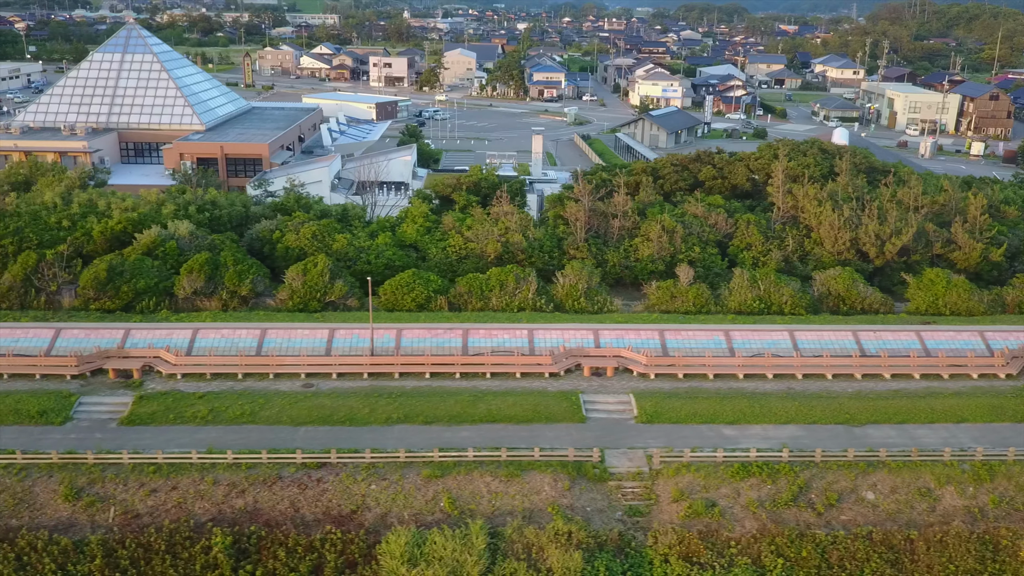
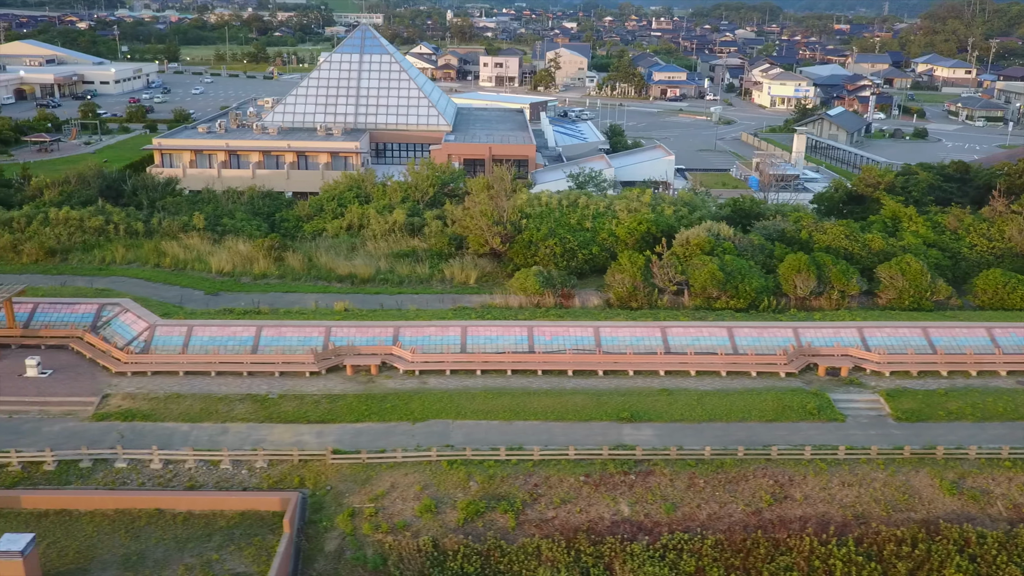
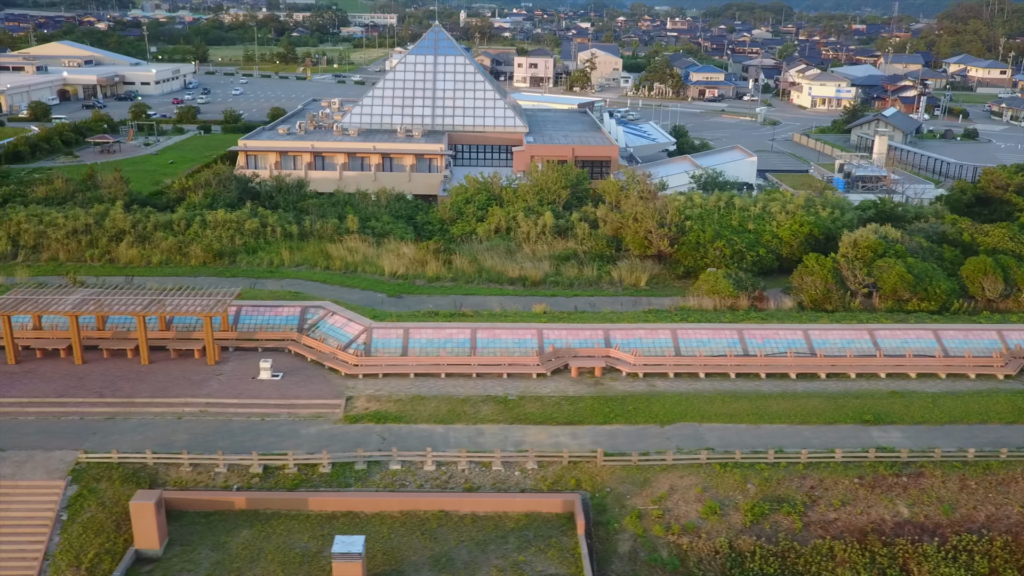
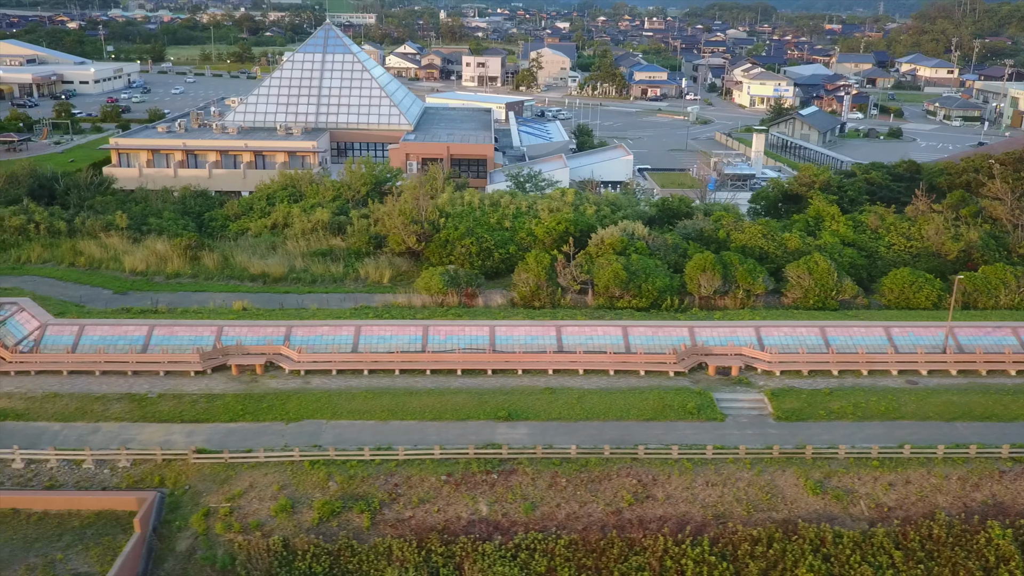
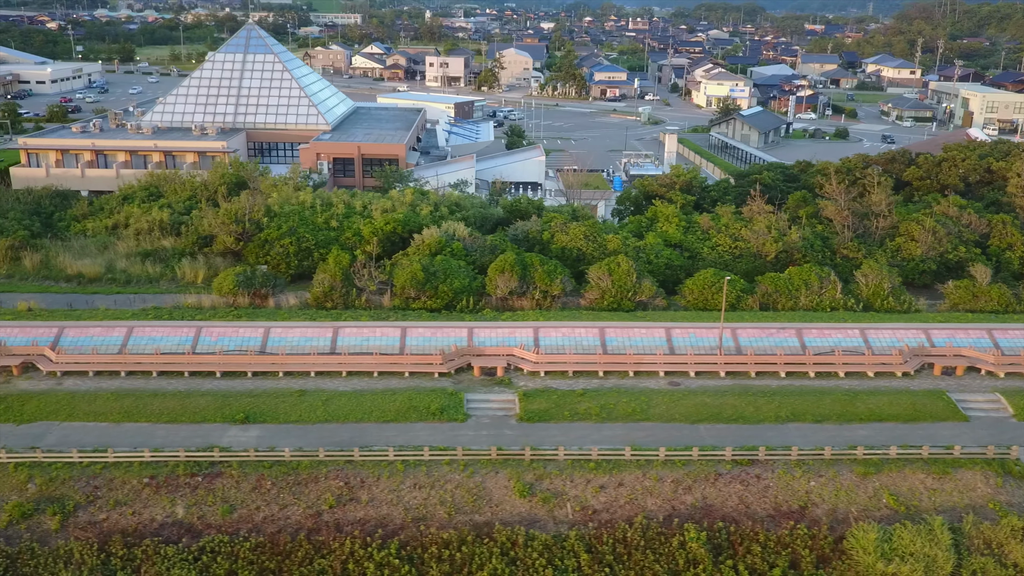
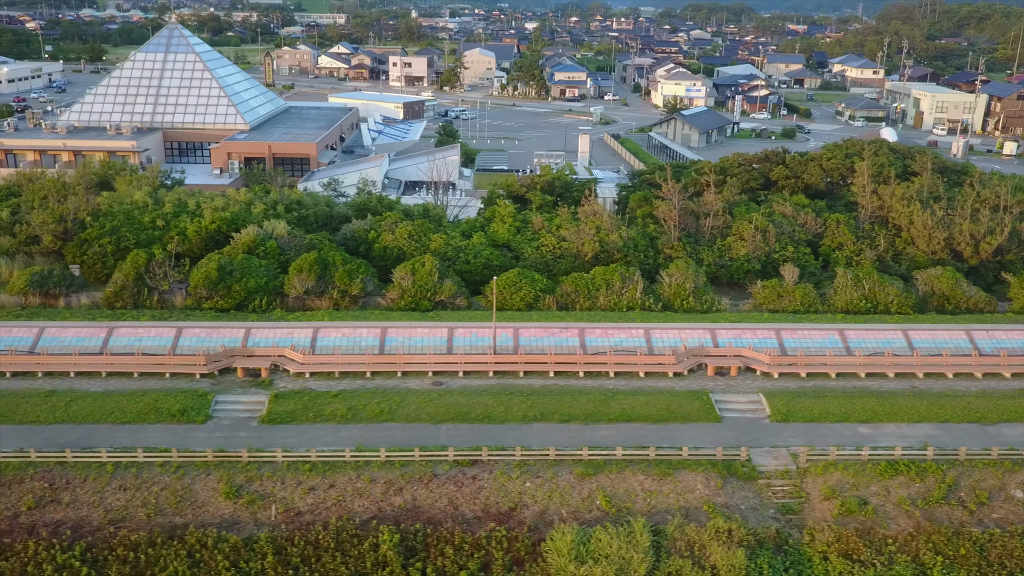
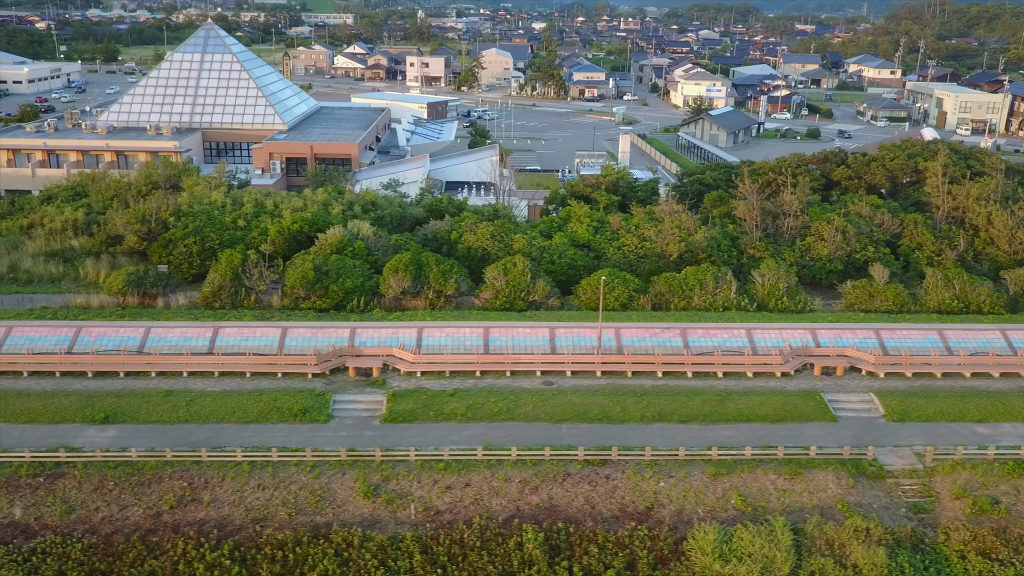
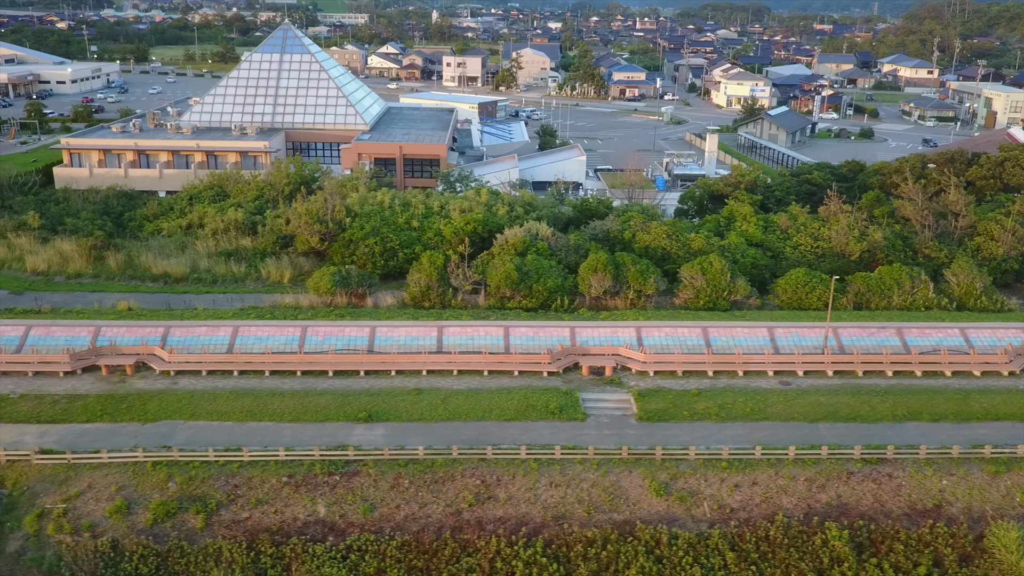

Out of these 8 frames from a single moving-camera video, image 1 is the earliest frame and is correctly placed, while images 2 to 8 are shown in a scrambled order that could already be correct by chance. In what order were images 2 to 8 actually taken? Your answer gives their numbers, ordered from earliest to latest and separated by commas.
6, 7, 5, 8, 4, 2, 3
